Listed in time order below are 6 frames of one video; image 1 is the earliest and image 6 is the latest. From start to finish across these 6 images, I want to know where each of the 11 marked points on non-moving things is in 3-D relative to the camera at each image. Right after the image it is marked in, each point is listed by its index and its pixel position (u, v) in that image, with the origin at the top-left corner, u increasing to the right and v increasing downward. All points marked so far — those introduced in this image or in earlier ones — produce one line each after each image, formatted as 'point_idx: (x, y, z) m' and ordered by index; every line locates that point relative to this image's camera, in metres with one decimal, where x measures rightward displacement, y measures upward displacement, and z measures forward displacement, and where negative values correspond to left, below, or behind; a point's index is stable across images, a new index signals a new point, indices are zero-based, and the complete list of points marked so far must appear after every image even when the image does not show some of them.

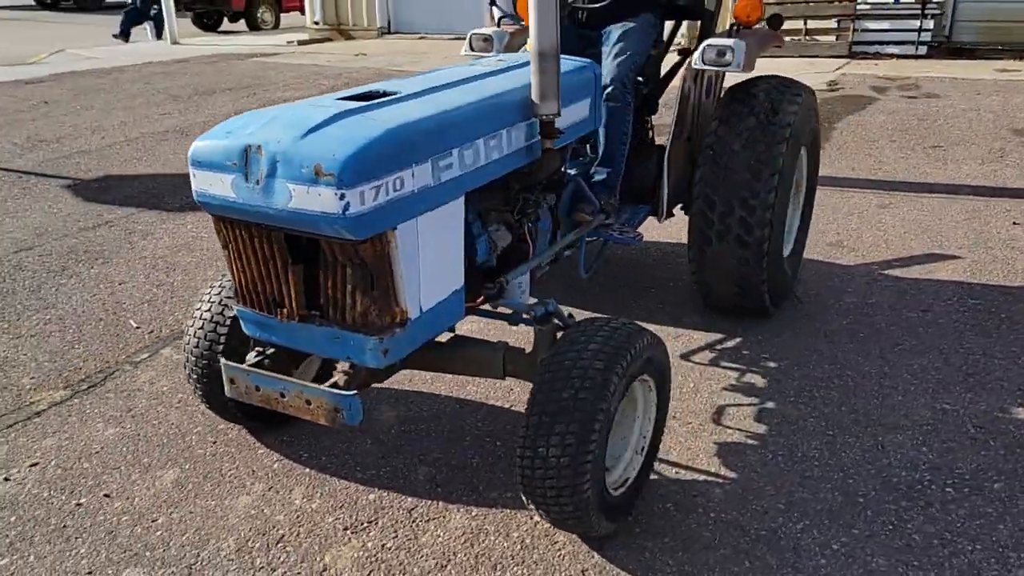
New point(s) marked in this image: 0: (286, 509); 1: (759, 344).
0: (-0.7, -0.6, +2.4) m
1: (+1.0, -0.2, +3.3) m
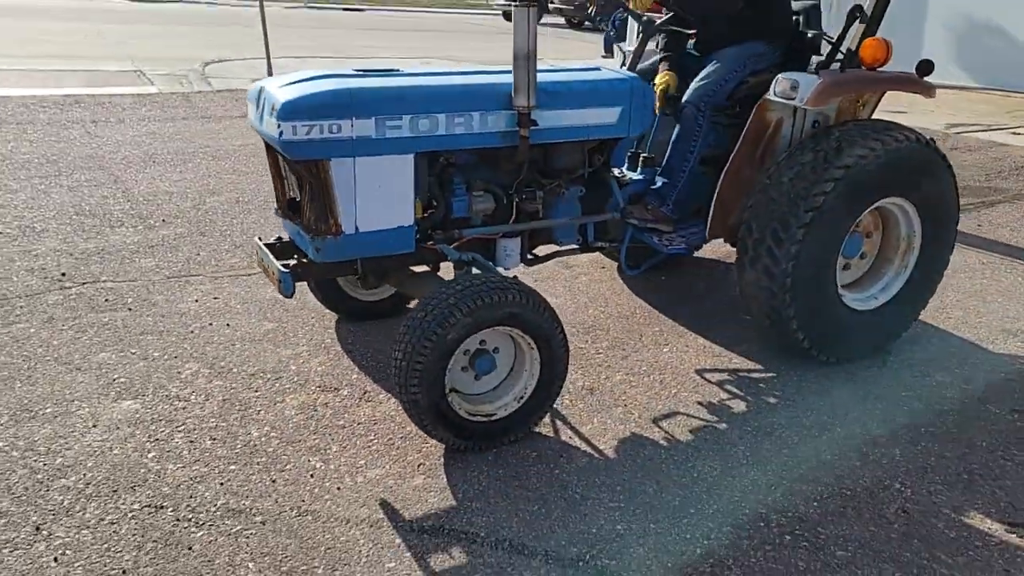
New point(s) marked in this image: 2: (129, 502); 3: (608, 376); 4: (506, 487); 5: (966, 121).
0: (-0.8, -0.3, +3.3) m
1: (+1.0, -0.4, +3.2) m
2: (-1.1, -0.6, +2.5) m
3: (+0.4, -0.3, +3.2) m
4: (0.0, -0.6, +2.6) m
5: (+4.4, +1.6, +8.1) m
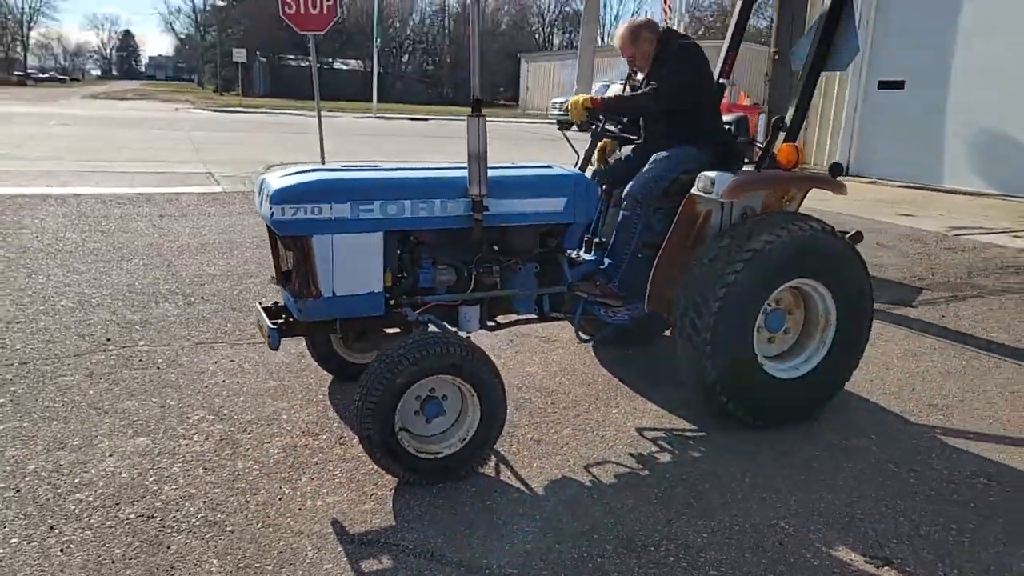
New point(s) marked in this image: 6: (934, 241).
0: (-1.0, -0.6, +3.8) m
1: (+0.9, -0.7, +3.6) m
2: (-1.4, -0.8, +3.0) m
3: (+0.2, -0.6, +3.7) m
4: (-0.3, -0.8, +3.0) m
5: (+4.6, +0.6, +8.4) m
6: (+3.8, +0.4, +7.5) m
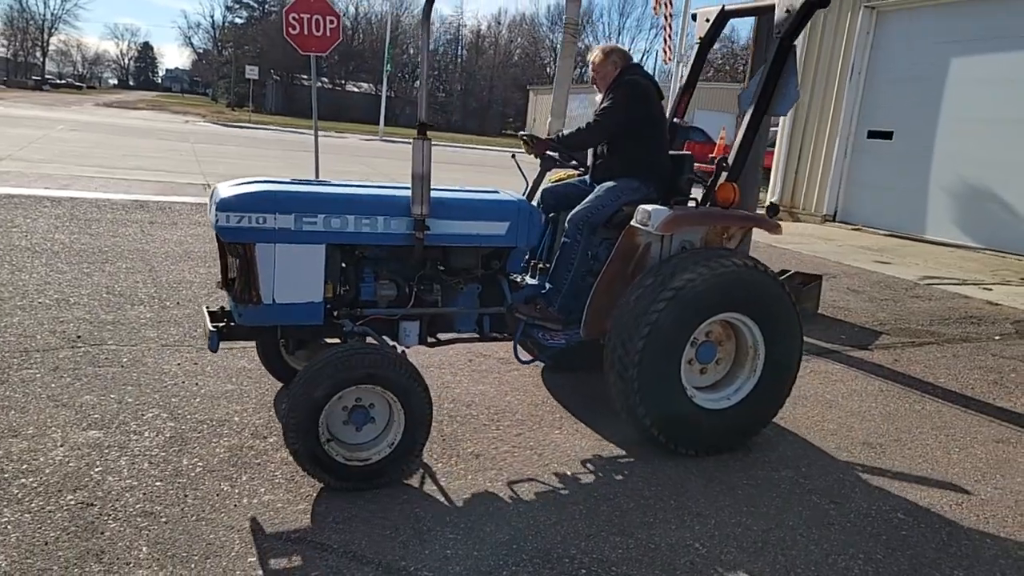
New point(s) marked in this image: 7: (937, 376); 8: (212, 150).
0: (-1.3, -0.6, +4.0) m
1: (+0.6, -0.8, +3.7) m
2: (-1.7, -0.8, +3.1) m
3: (-0.1, -0.7, +3.8) m
4: (-0.5, -0.9, +3.1) m
5: (+4.4, +0.1, +8.6) m
6: (+3.6, 0.0, +7.7) m
7: (+2.6, -0.5, +5.1) m
8: (-6.6, +3.0, +18.3) m
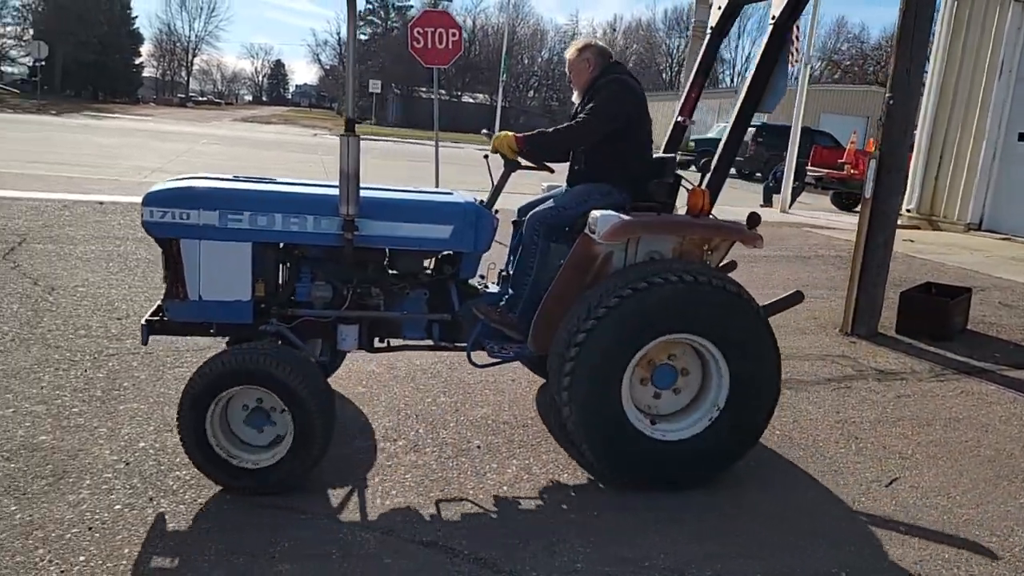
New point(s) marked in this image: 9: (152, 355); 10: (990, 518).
0: (-0.7, -0.6, +4.0) m
1: (+1.1, -0.8, +3.5) m
2: (-1.2, -0.8, +3.3) m
3: (+0.5, -0.8, +3.7) m
4: (0.0, -0.9, +3.1) m
5: (+5.6, 0.0, +7.9) m
6: (+4.7, -0.1, +7.1) m
7: (+3.3, -0.6, +4.7) m
8: (-4.0, +2.9, +19.1) m
9: (-2.1, -0.4, +4.8) m
10: (+1.9, -0.9, +3.3) m
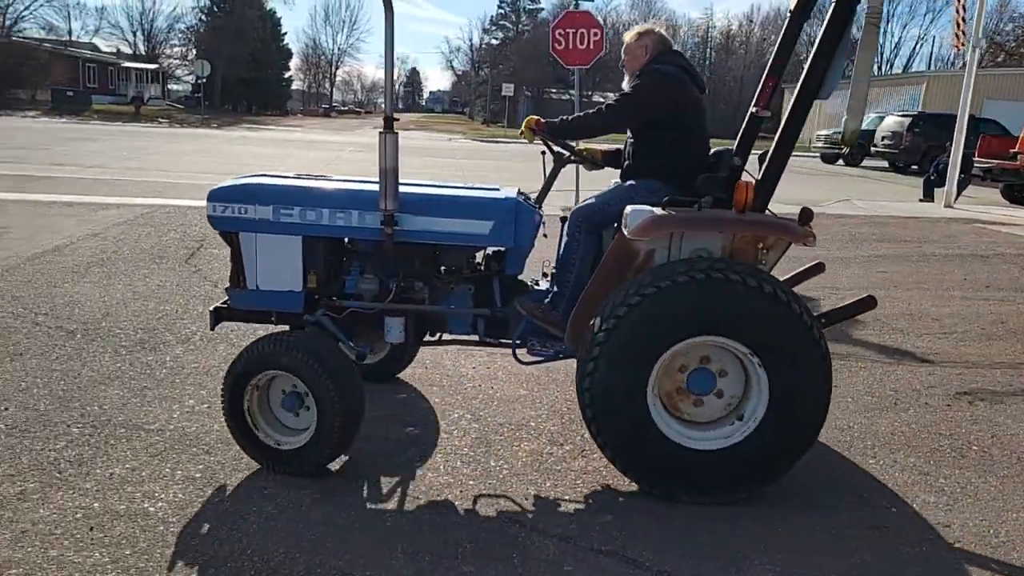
0: (+0.1, -0.7, +4.0) m
1: (+1.8, -0.8, +3.2) m
2: (-0.5, -0.8, +3.3) m
3: (+1.2, -0.8, +3.5) m
4: (+0.6, -0.9, +3.0) m
5: (+7.0, 0.0, +6.8) m
6: (+5.9, -0.1, +6.2) m
7: (+4.2, -0.6, +4.0) m
8: (-0.8, +2.9, +19.4) m
9: (-1.1, -0.4, +5.0) m
10: (+2.5, -0.9, +2.9) m
